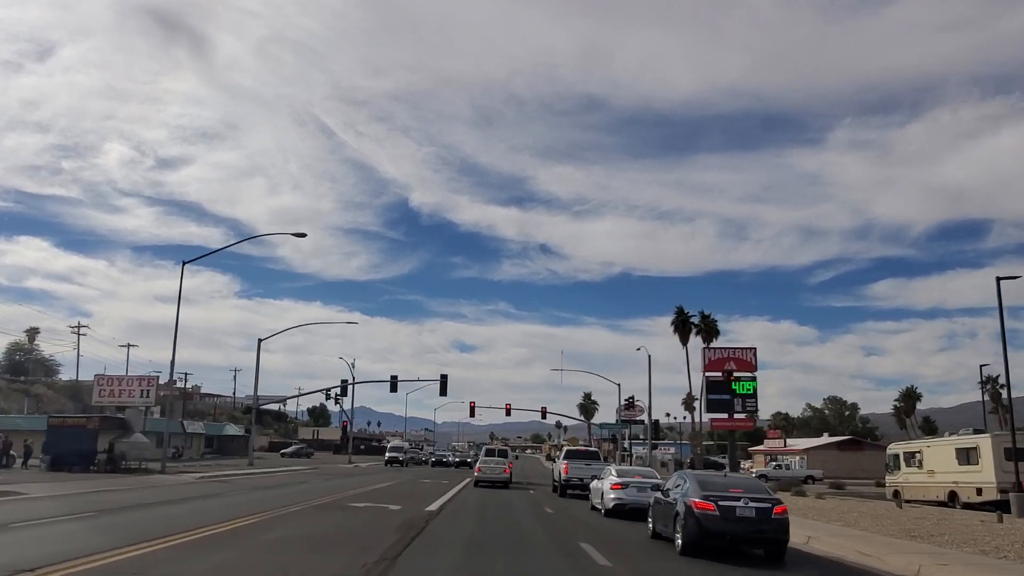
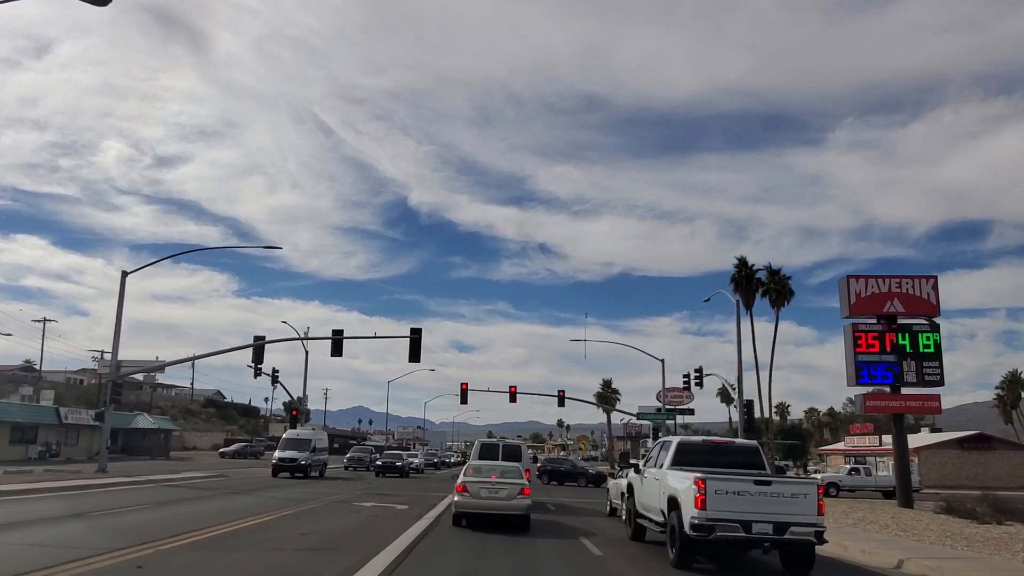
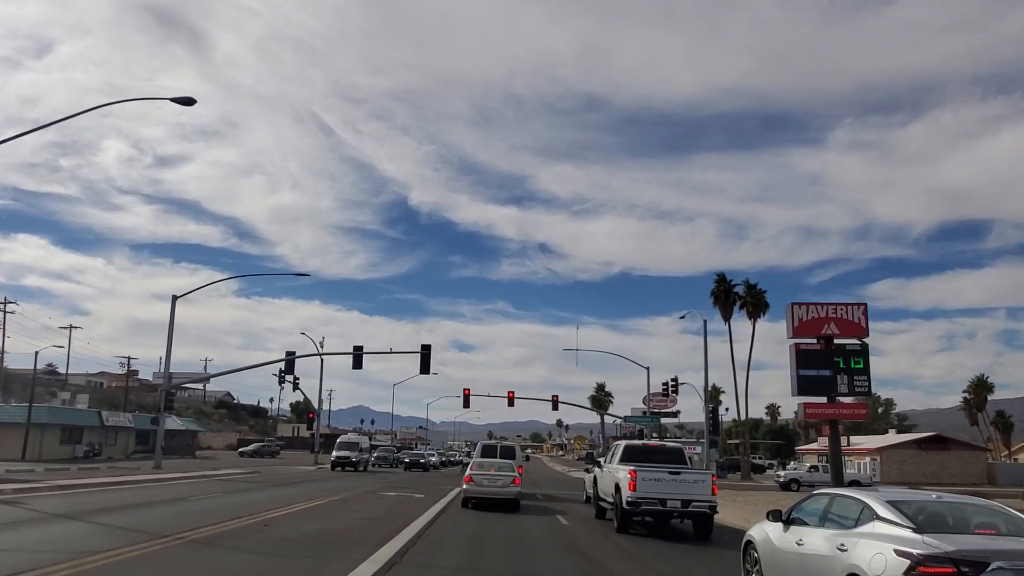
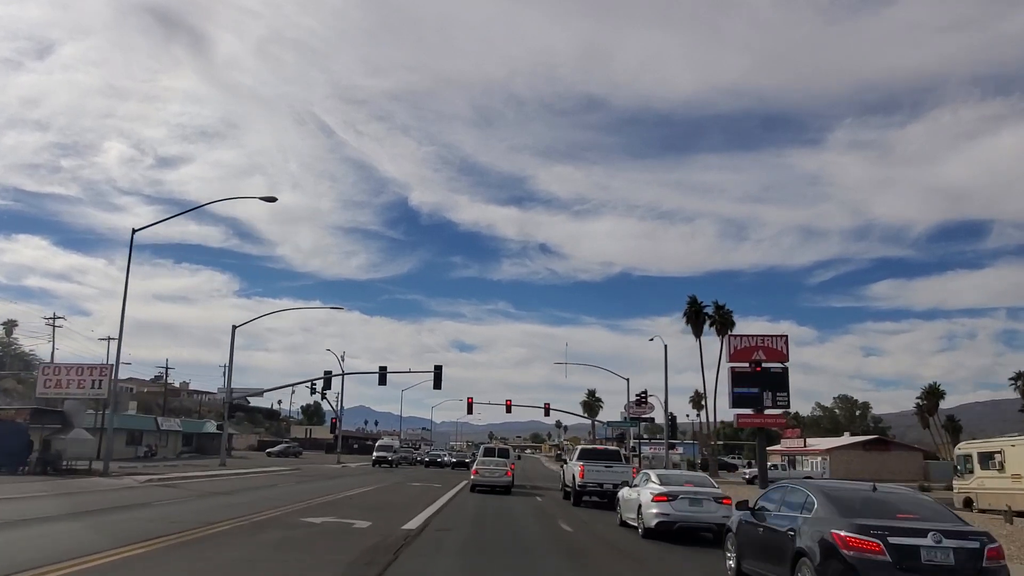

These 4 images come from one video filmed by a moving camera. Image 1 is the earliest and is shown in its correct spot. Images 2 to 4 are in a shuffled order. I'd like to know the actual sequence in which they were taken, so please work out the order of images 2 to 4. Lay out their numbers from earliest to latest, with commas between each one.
4, 3, 2
